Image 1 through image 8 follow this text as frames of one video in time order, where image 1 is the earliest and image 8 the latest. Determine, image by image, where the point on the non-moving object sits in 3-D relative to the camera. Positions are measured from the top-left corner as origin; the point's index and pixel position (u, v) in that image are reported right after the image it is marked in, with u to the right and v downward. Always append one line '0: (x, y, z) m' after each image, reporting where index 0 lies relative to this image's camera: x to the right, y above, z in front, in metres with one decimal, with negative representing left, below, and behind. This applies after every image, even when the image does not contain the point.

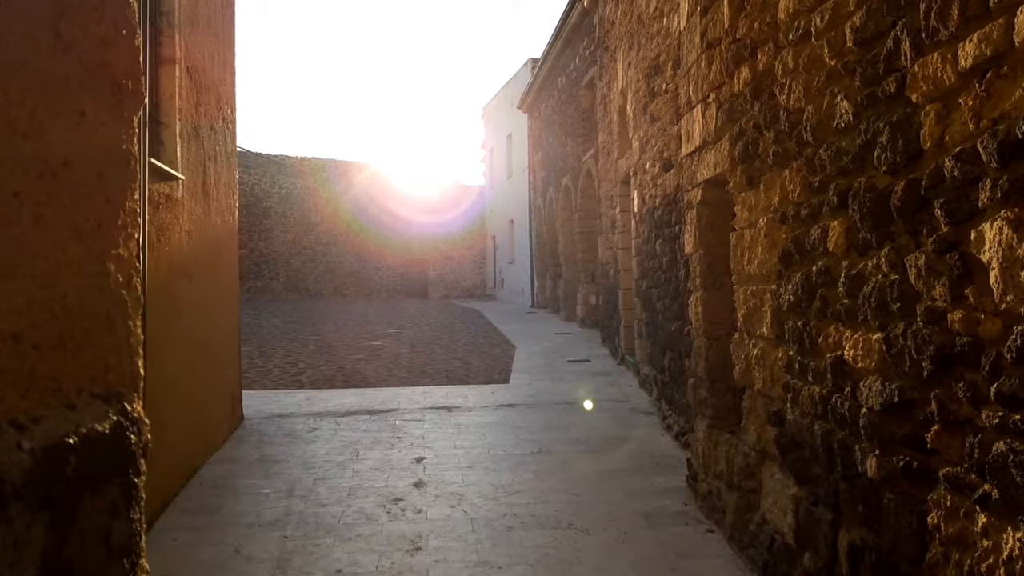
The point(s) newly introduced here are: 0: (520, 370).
0: (+0.1, -0.8, +8.2) m
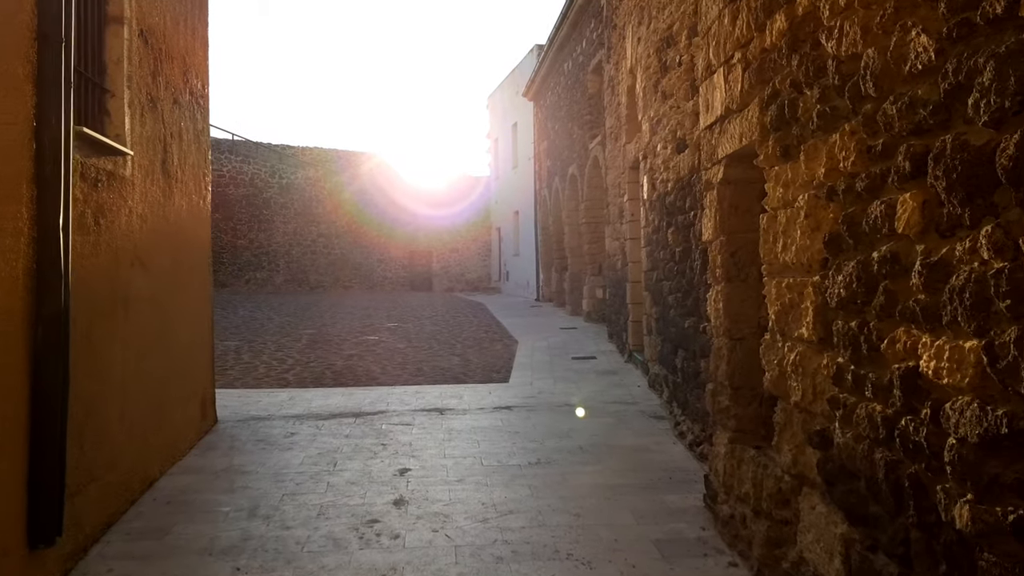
0: (+0.1, -0.7, +7.7) m
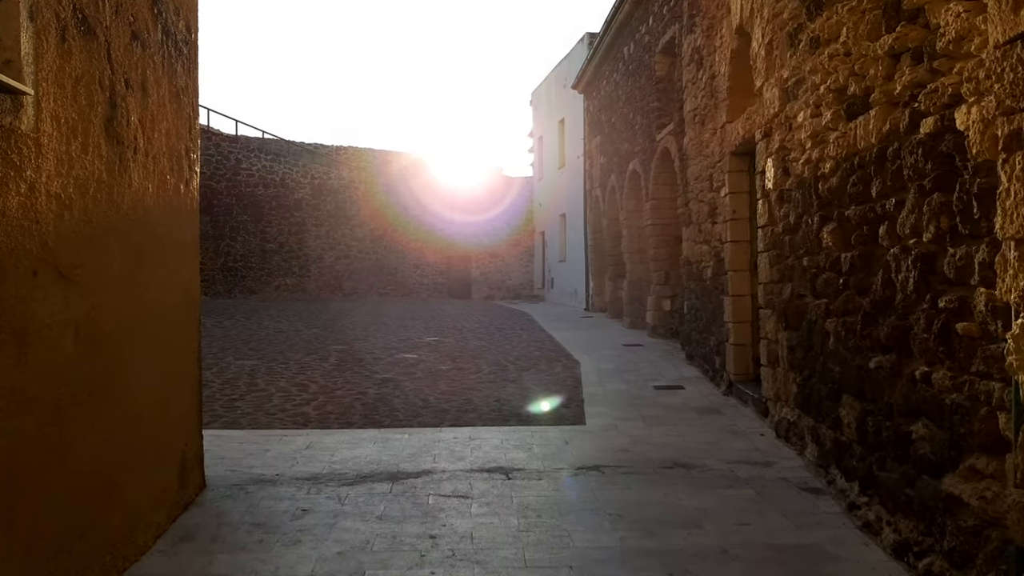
0: (+0.6, -0.8, +6.2) m
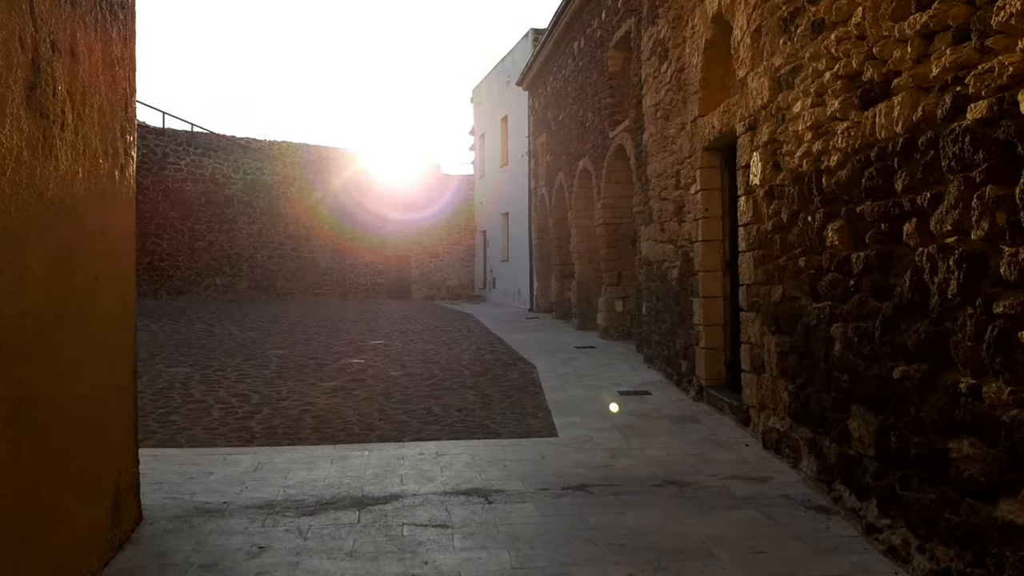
0: (+0.3, -0.8, +5.9) m
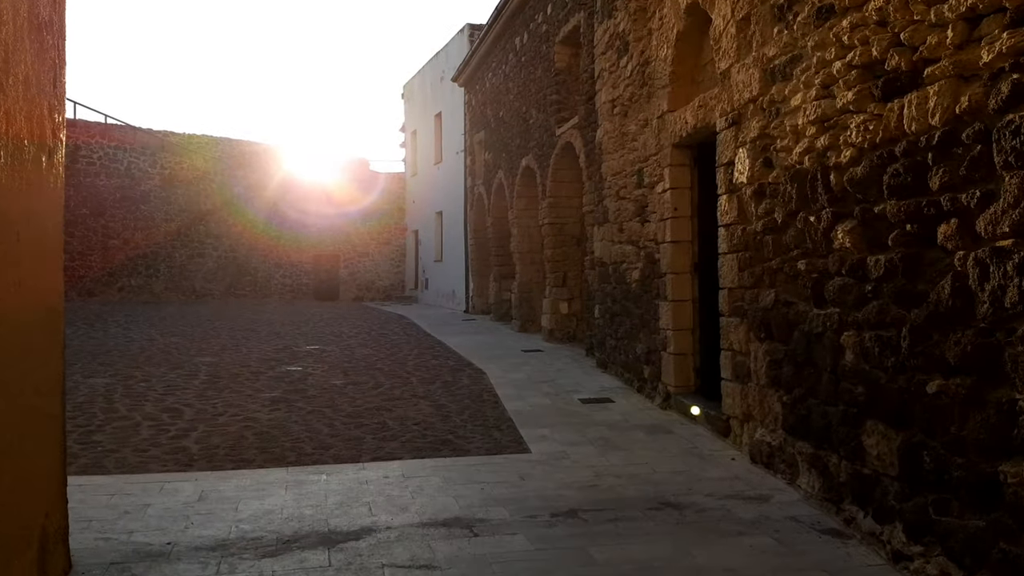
0: (+0.1, -0.9, +5.6) m
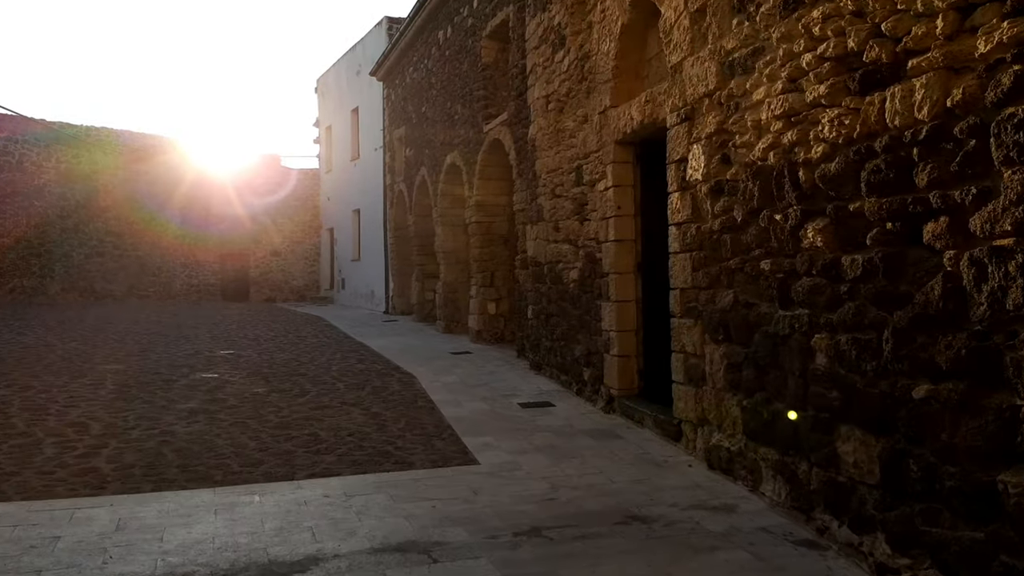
0: (-0.3, -0.9, +5.3) m
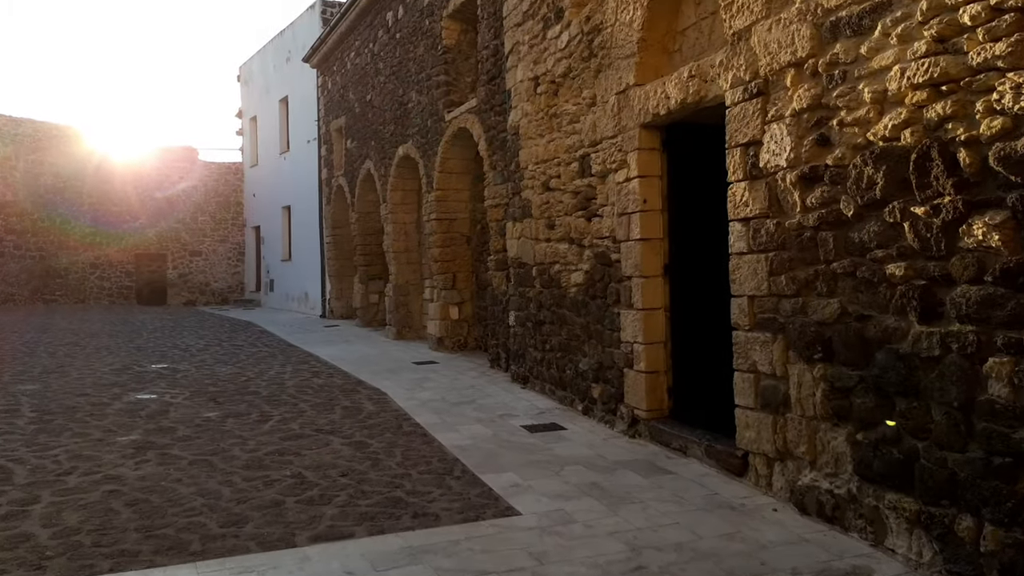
0: (-0.2, -0.9, +4.5) m
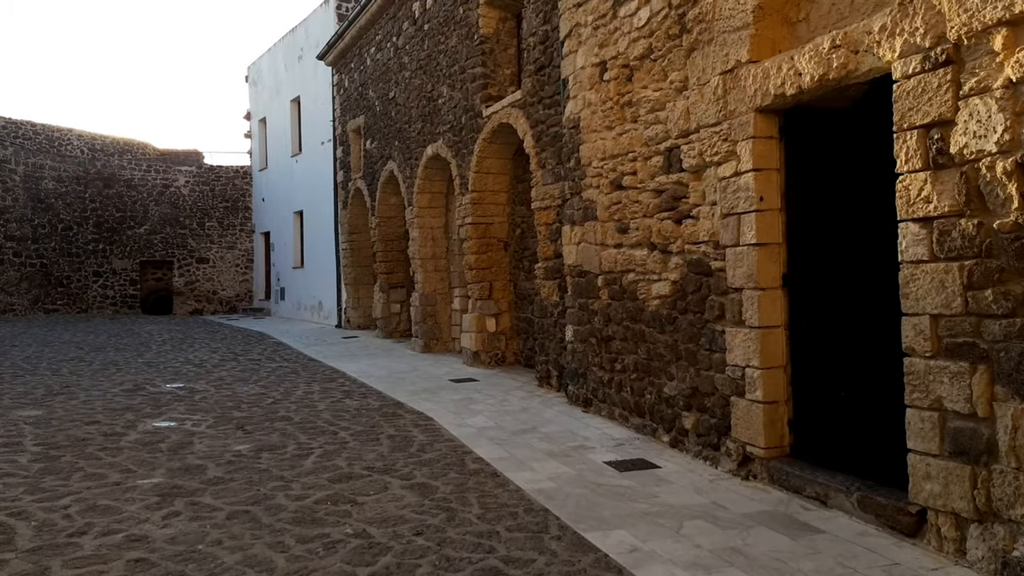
0: (+0.2, -1.0, +3.7) m
